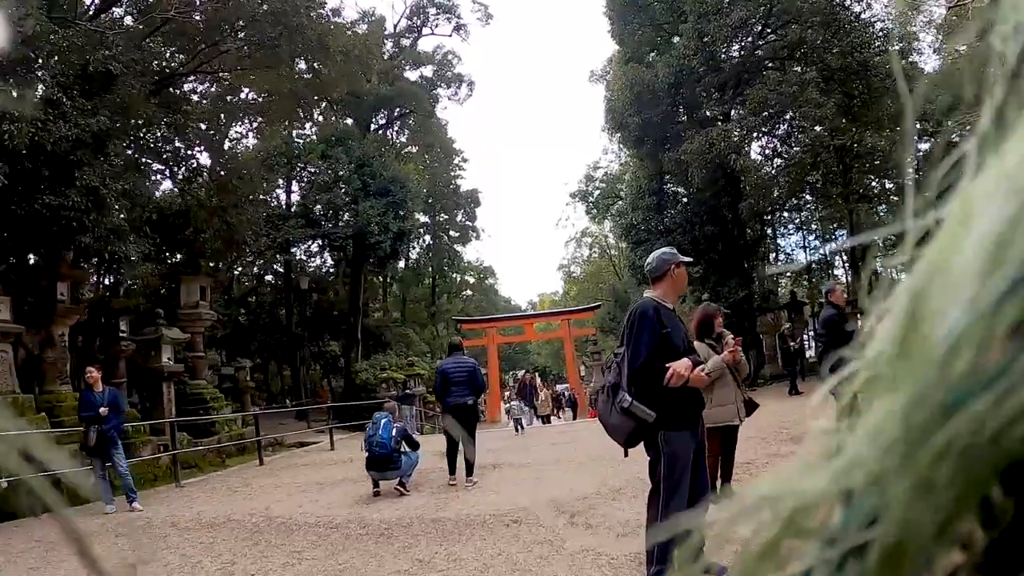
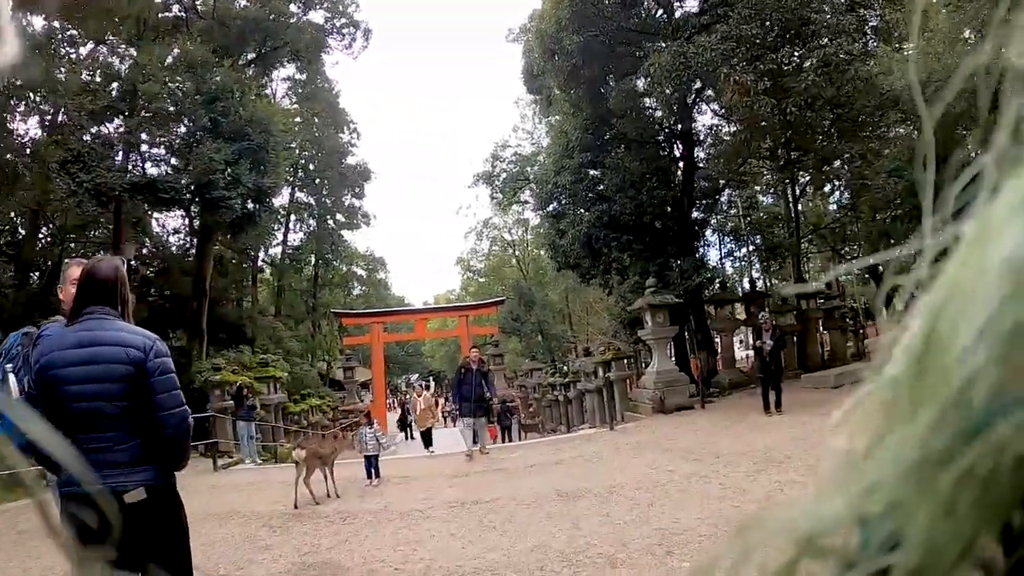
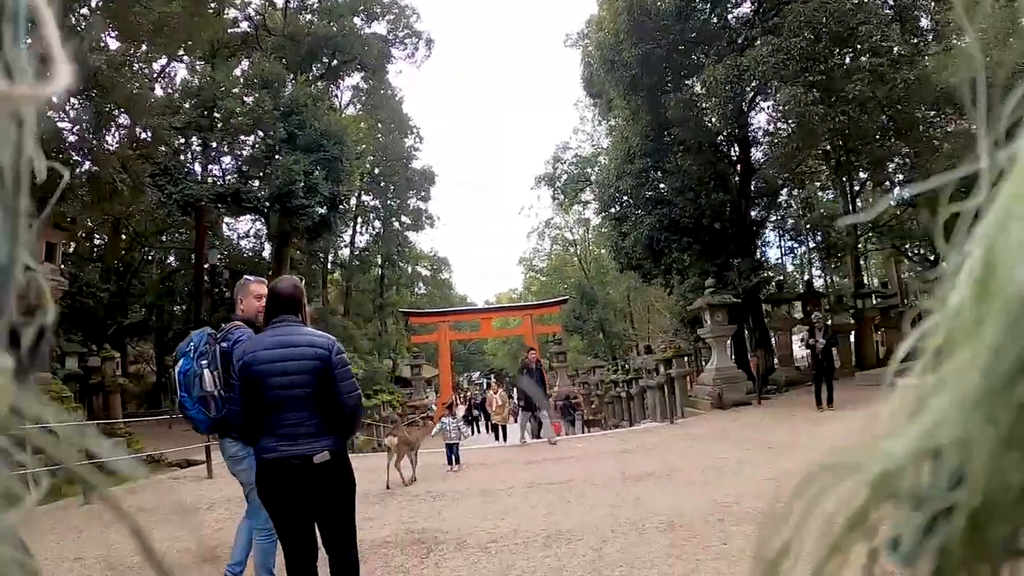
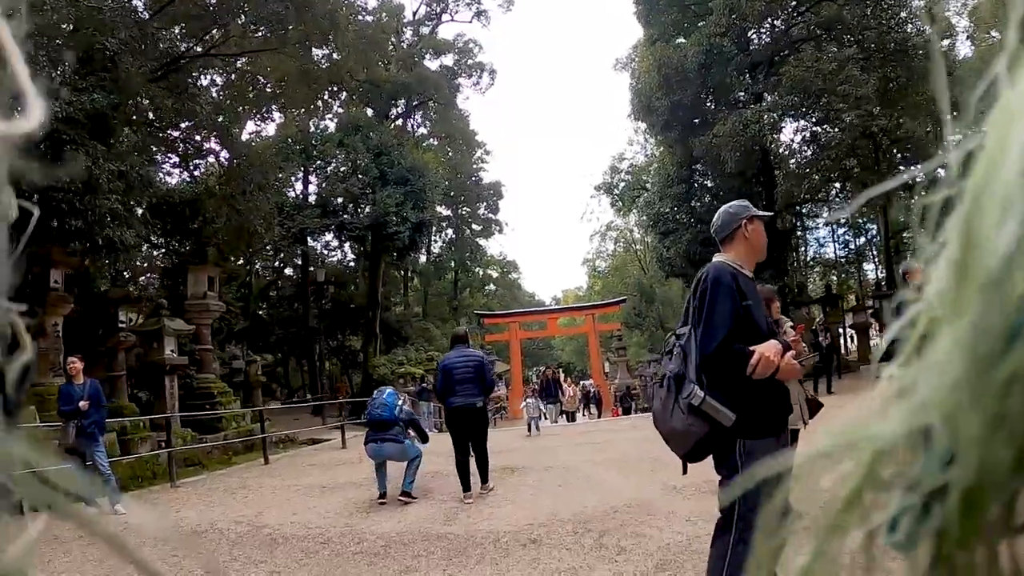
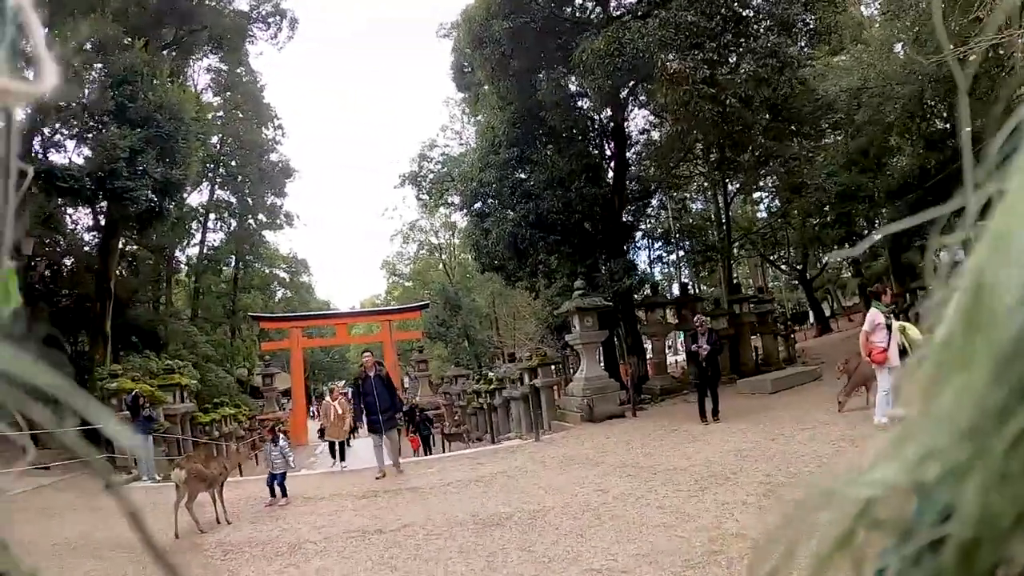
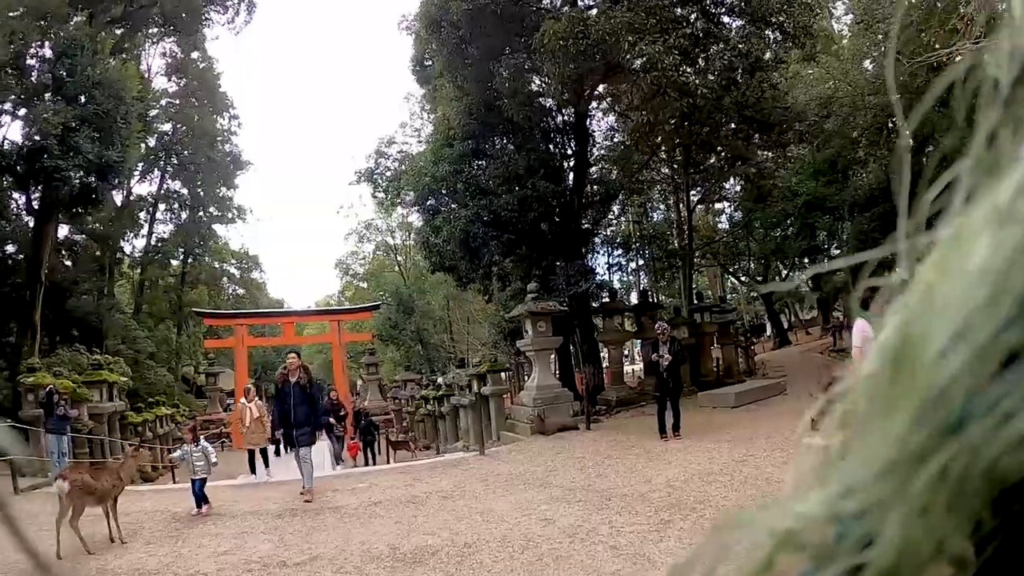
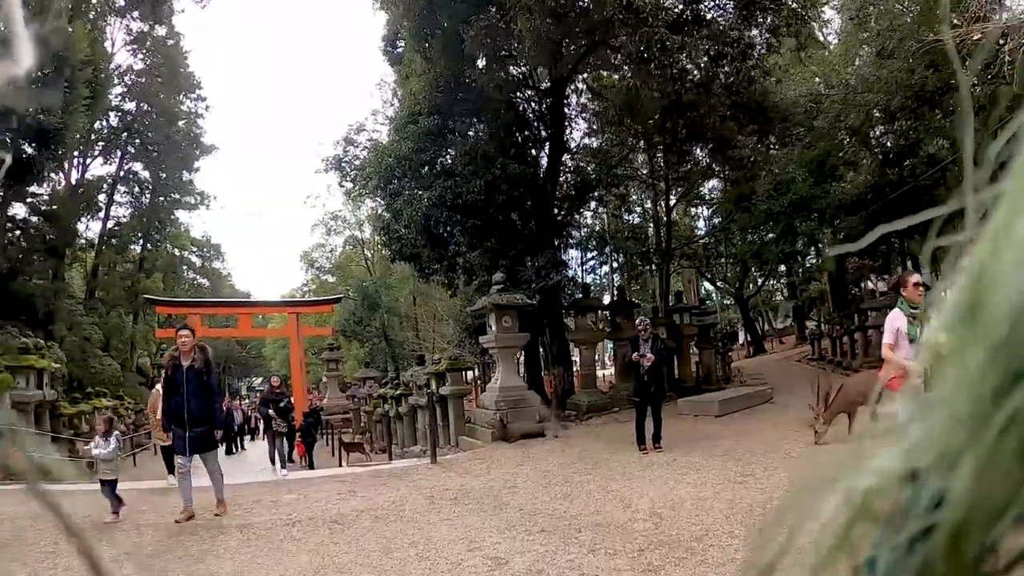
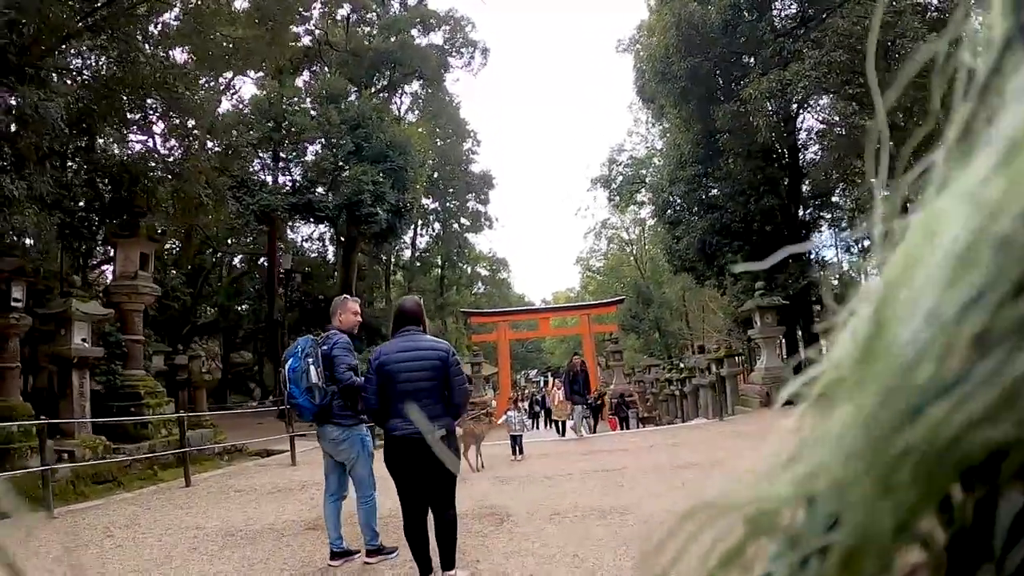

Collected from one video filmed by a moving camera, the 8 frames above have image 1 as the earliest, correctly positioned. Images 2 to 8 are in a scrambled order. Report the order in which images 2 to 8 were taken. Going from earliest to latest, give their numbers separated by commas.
4, 8, 3, 2, 5, 6, 7
